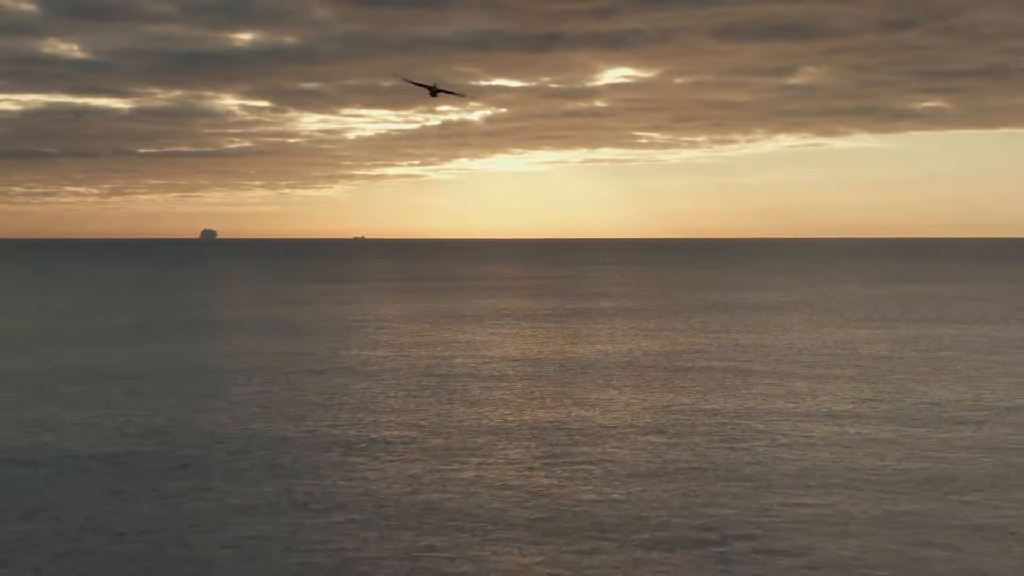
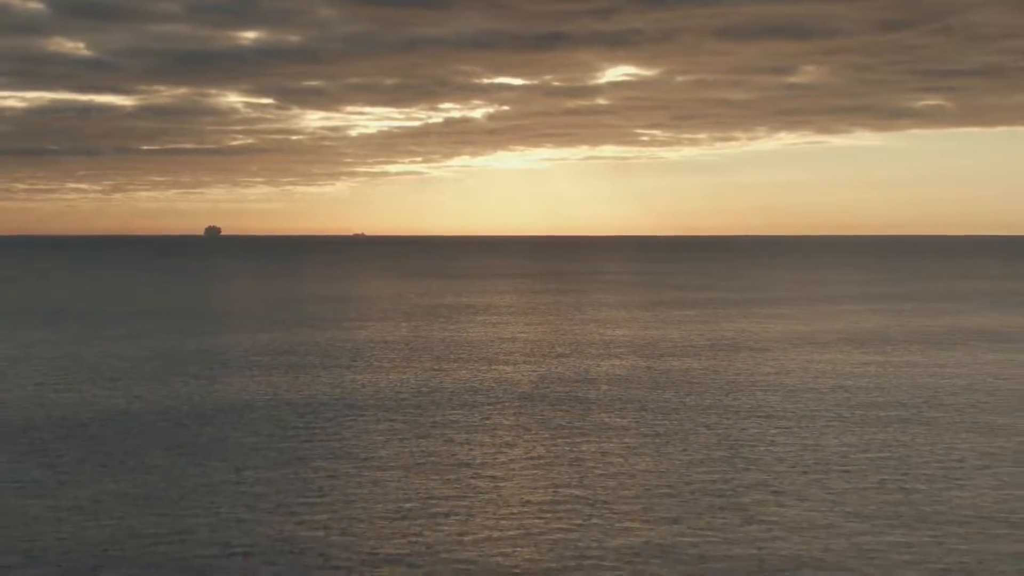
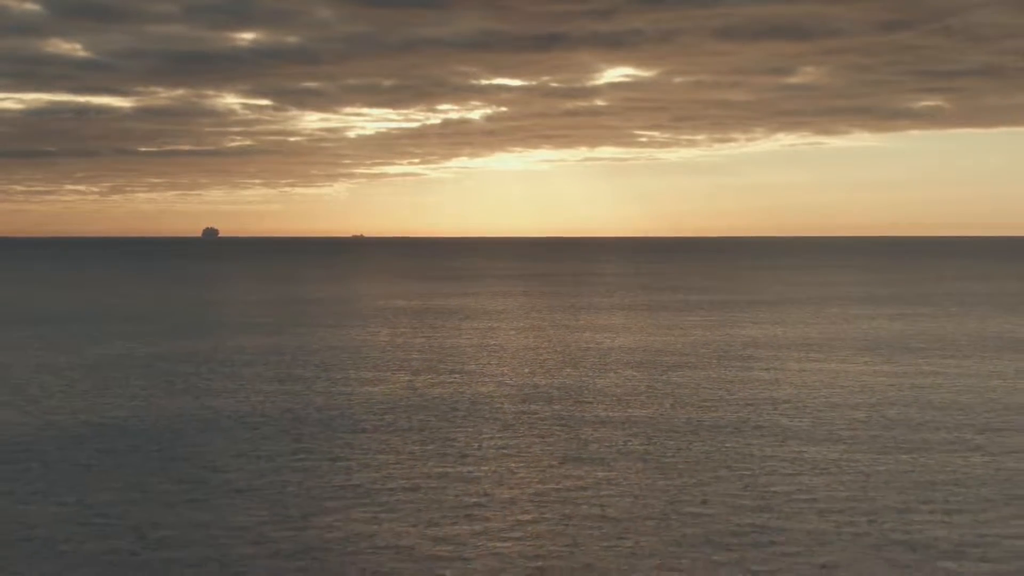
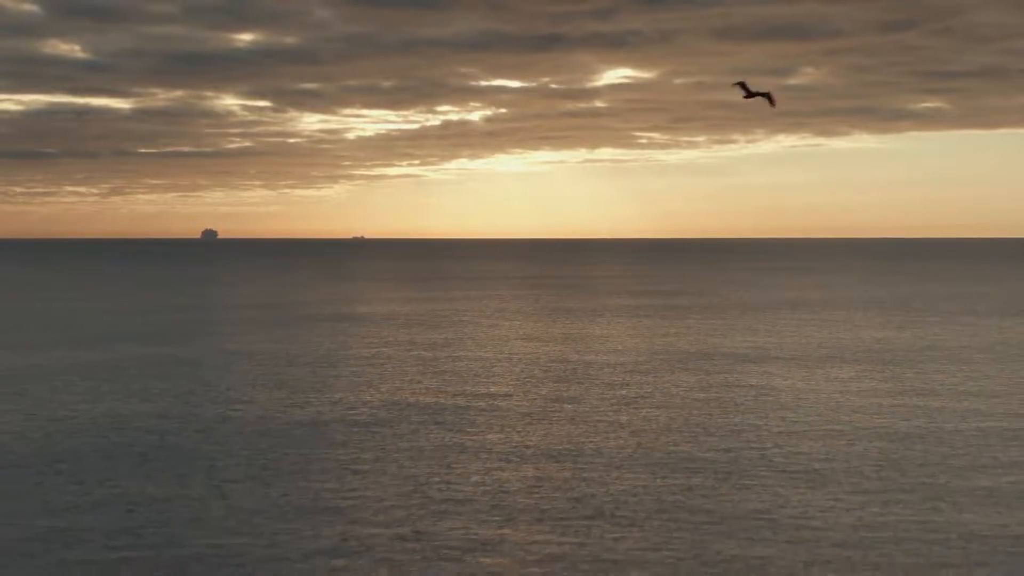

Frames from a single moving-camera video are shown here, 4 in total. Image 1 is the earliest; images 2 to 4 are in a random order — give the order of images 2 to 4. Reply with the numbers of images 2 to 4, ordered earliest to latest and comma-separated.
4, 3, 2
